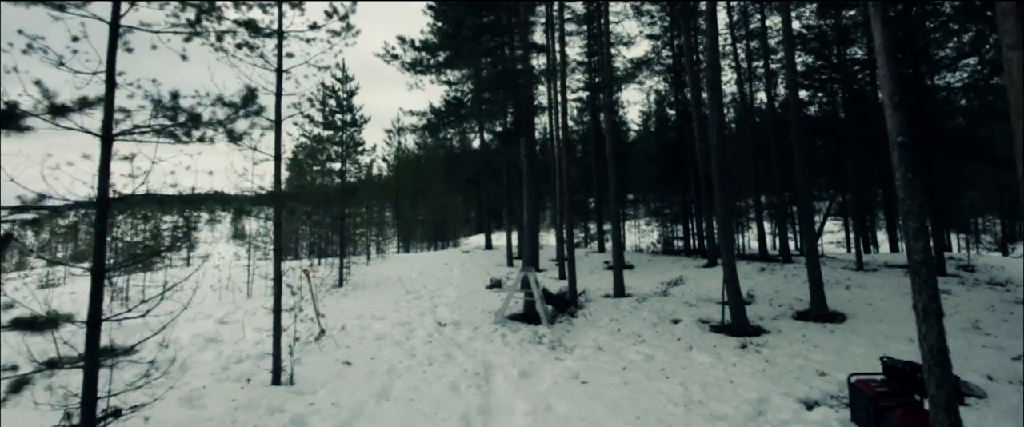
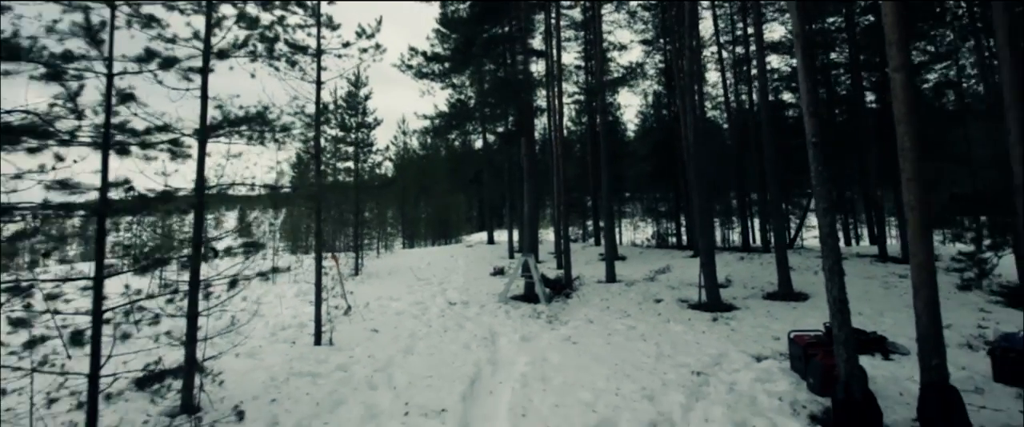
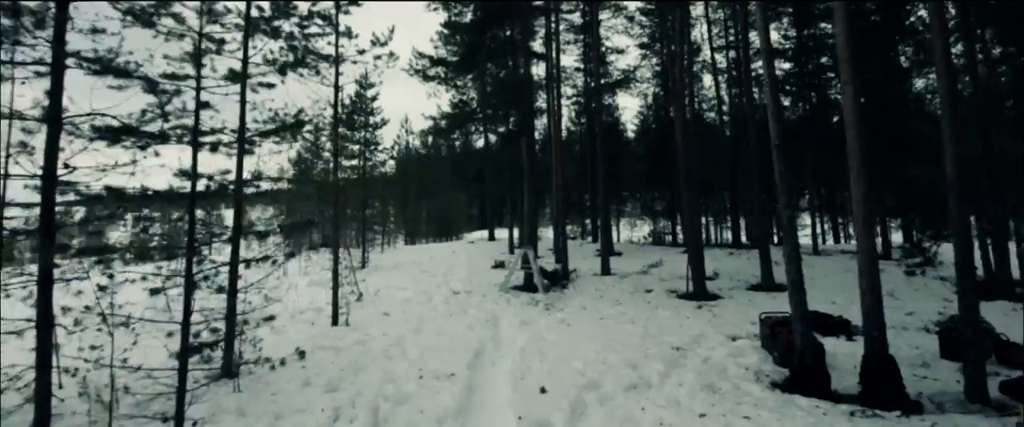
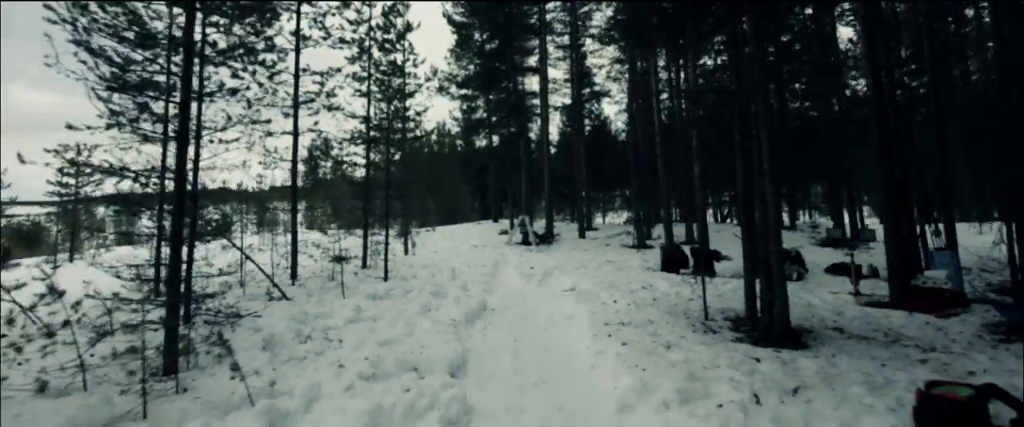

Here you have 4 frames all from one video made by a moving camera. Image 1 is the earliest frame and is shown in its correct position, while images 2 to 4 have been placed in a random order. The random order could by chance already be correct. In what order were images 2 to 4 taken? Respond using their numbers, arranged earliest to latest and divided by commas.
2, 3, 4
